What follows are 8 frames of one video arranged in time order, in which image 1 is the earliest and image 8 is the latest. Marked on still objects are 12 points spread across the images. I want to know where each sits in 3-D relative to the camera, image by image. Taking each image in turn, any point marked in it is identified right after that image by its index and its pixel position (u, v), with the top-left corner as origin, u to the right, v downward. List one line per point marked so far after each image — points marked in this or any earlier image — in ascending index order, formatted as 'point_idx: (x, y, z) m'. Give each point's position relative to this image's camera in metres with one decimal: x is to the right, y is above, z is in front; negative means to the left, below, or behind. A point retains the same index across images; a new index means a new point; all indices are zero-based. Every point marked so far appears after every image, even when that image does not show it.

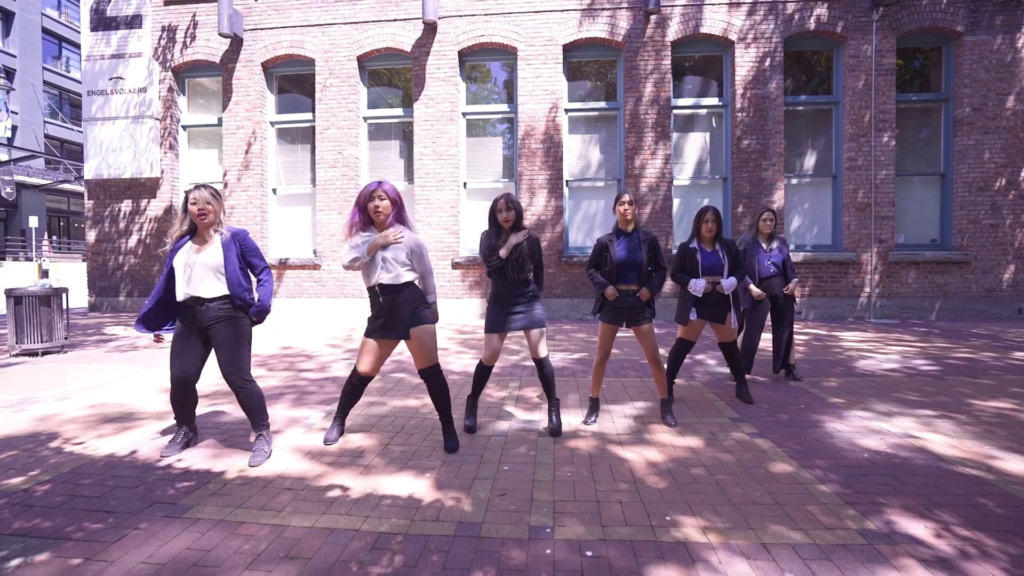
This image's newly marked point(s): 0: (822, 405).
0: (+3.2, -1.2, +5.0) m
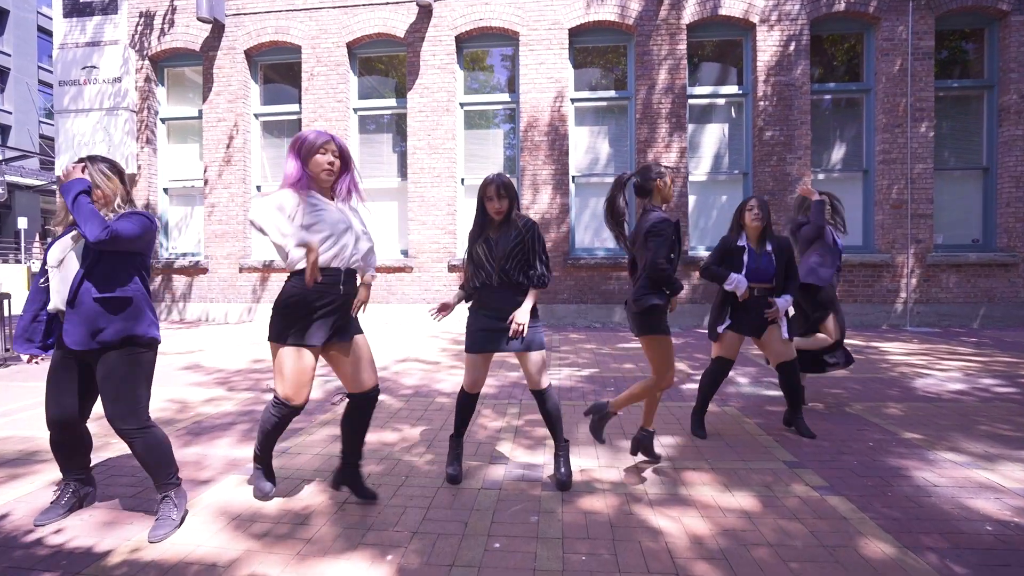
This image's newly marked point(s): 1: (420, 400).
0: (+3.2, -1.3, +4.0) m
1: (-1.1, -1.3, +5.6) m
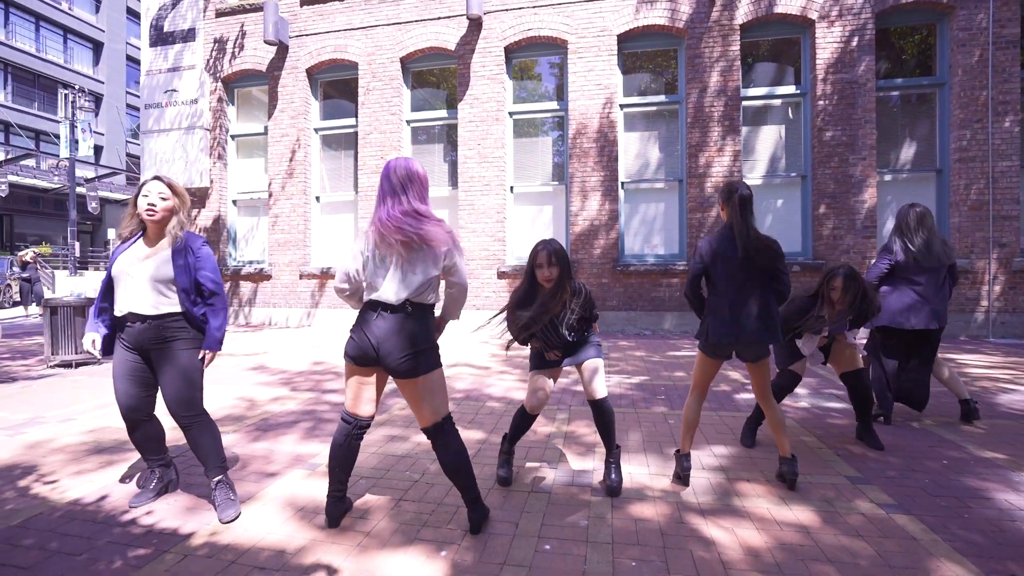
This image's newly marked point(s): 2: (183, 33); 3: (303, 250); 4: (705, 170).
0: (+3.5, -1.3, +3.7) m
1: (-0.5, -1.4, +5.8) m
2: (-9.2, +7.1, +13.6) m
3: (-5.5, +1.0, +12.9) m
4: (+4.3, +2.6, +10.8) m
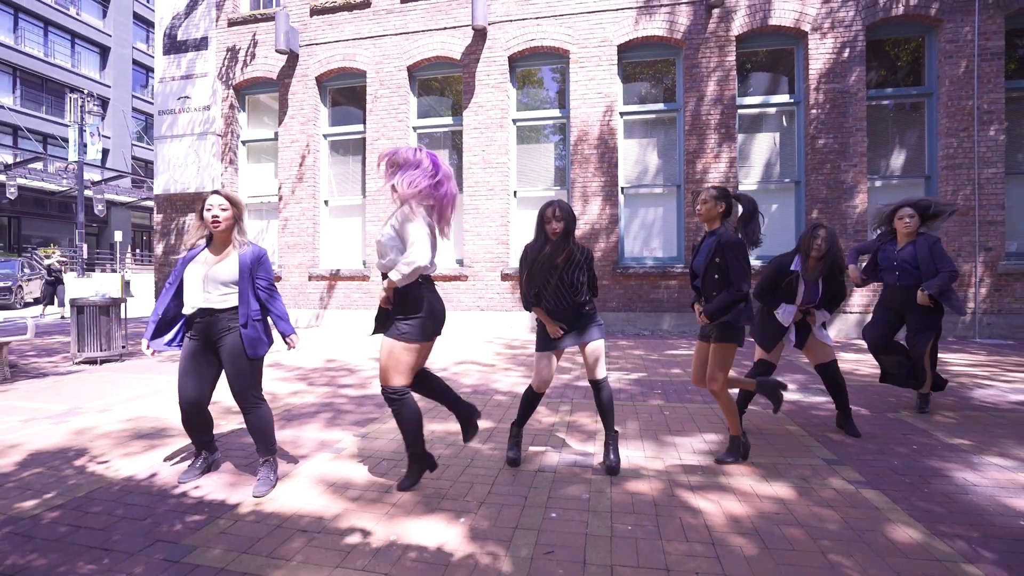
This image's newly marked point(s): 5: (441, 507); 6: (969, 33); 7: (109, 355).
0: (+3.6, -1.3, +4.1) m
1: (-0.4, -1.4, +6.1) m
2: (-9.1, +7.1, +14.1) m
3: (-5.4, +1.0, +13.2) m
4: (+4.3, +2.6, +11.2) m
5: (-0.5, -1.5, +3.2) m
6: (+9.5, +5.3, +10.2) m
7: (-6.8, -1.1, +8.2) m
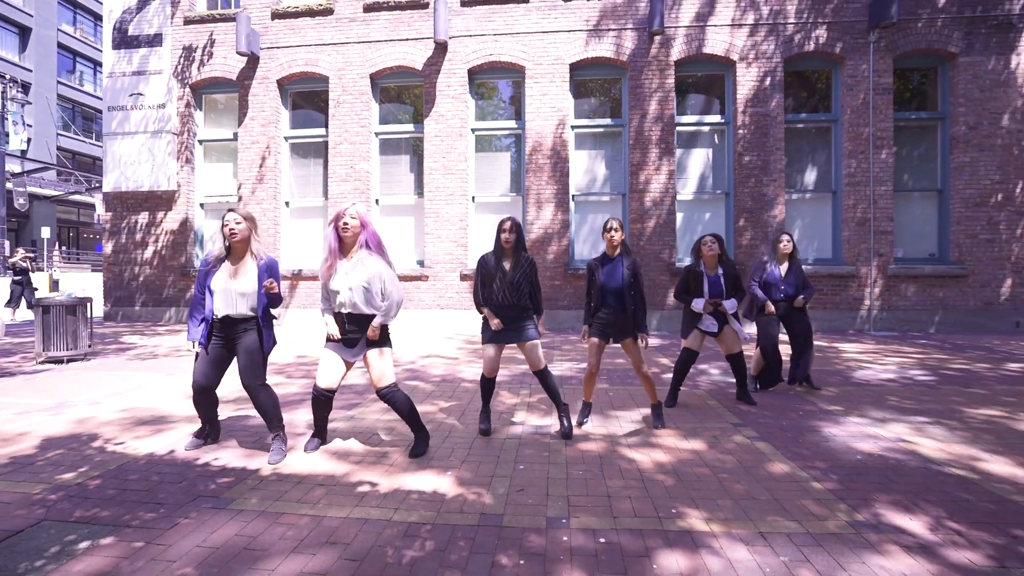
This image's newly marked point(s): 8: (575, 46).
0: (+3.3, -1.3, +5.2) m
1: (-0.9, -1.4, +6.9) m
2: (-10.3, +7.1, +13.9) m
3: (-6.6, +1.0, +13.5) m
4: (+3.3, +2.6, +12.4) m
5: (-0.7, -1.4, +4.0) m
6: (+8.6, +5.3, +11.9) m
7: (-7.5, -1.1, +8.3) m
8: (+1.6, +6.2, +12.6) m
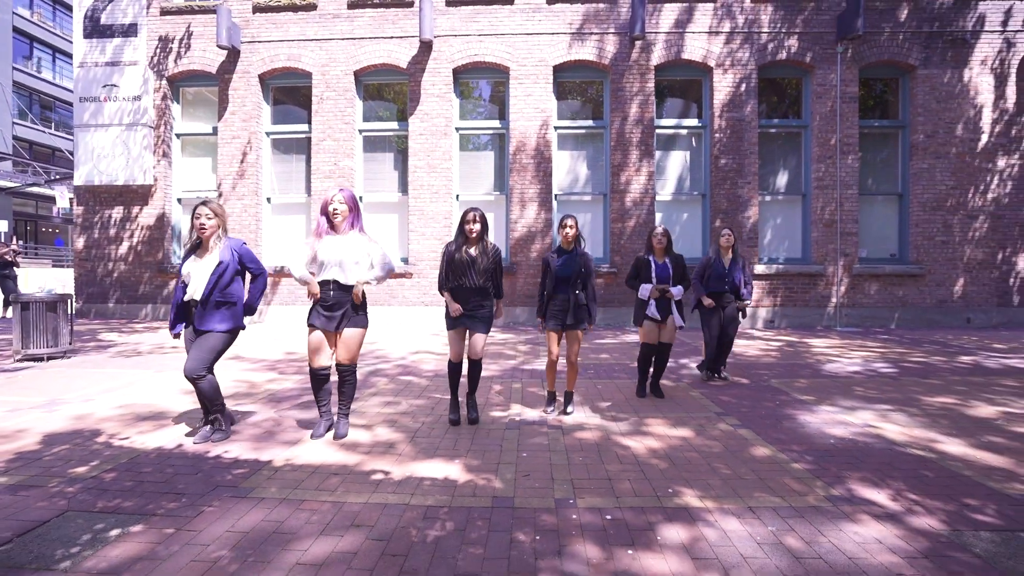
0: (+3.3, -1.3, +5.6) m
1: (-1.0, -1.3, +7.1) m
2: (-10.8, +7.2, +13.5) m
3: (-7.0, +1.1, +13.3) m
4: (+2.9, +2.6, +12.7) m
5: (-0.6, -1.4, +4.2) m
6: (+8.2, +5.4, +12.5) m
7: (-7.7, -1.1, +8.2) m
8: (+1.2, +6.3, +12.8) m
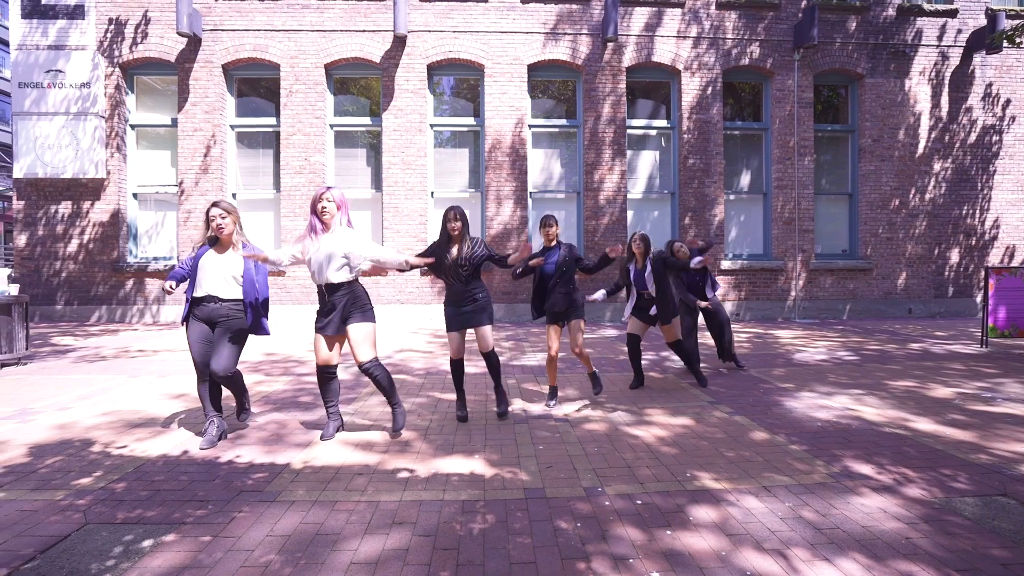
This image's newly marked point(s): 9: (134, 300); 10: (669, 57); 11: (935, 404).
0: (+3.3, -1.3, +6.0) m
1: (-1.1, -1.3, +7.1) m
2: (-11.5, +7.2, +12.6) m
3: (-7.7, +1.1, +12.8) m
4: (+2.3, +2.7, +13.0) m
5: (-0.5, -1.4, +4.2) m
6: (+7.6, +5.5, +13.2) m
7: (-7.8, -1.1, +7.6) m
8: (+0.6, +6.4, +12.9) m
9: (-9.8, -0.3, +12.7) m
10: (+4.2, +6.2, +13.1) m
11: (+4.7, -1.3, +5.5) m
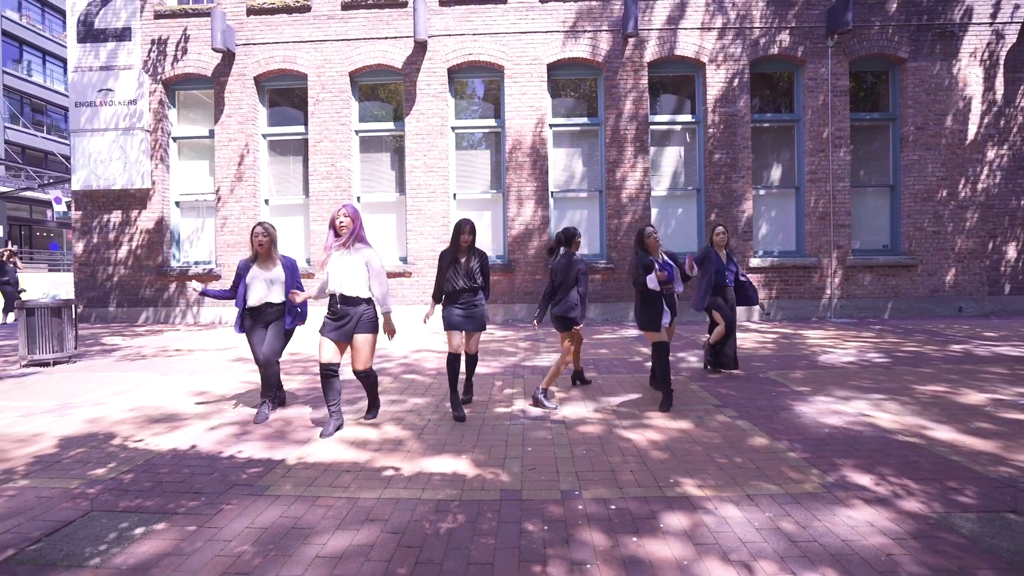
0: (+3.3, -1.2, +5.8) m
1: (-1.0, -1.3, +7.2) m
2: (-10.9, +7.1, +13.5) m
3: (-7.1, +1.0, +13.4) m
4: (+2.9, +2.8, +12.9) m
5: (-0.6, -1.4, +4.3) m
6: (+8.1, +5.6, +12.6) m
7: (-7.6, -1.2, +8.3) m
8: (+1.1, +6.4, +12.9) m
9: (-9.2, -0.4, +13.5) m
10: (+4.8, +6.2, +12.8) m
11: (+4.7, -1.3, +5.1) m
